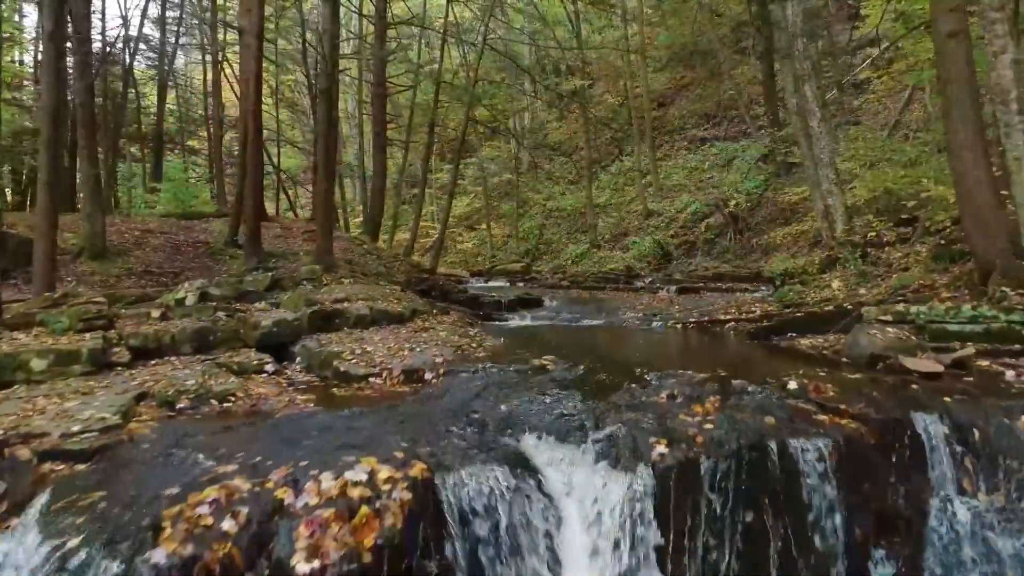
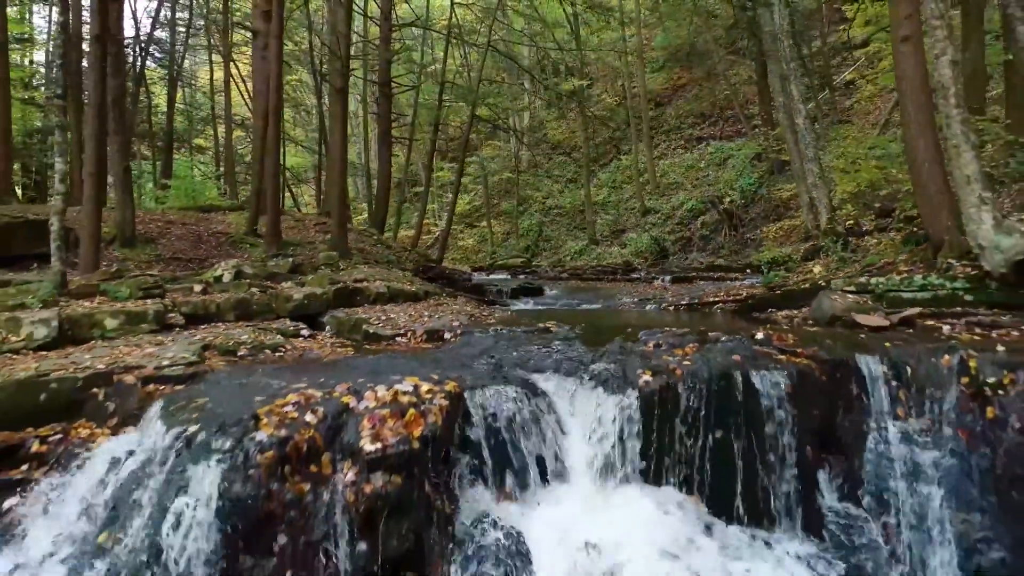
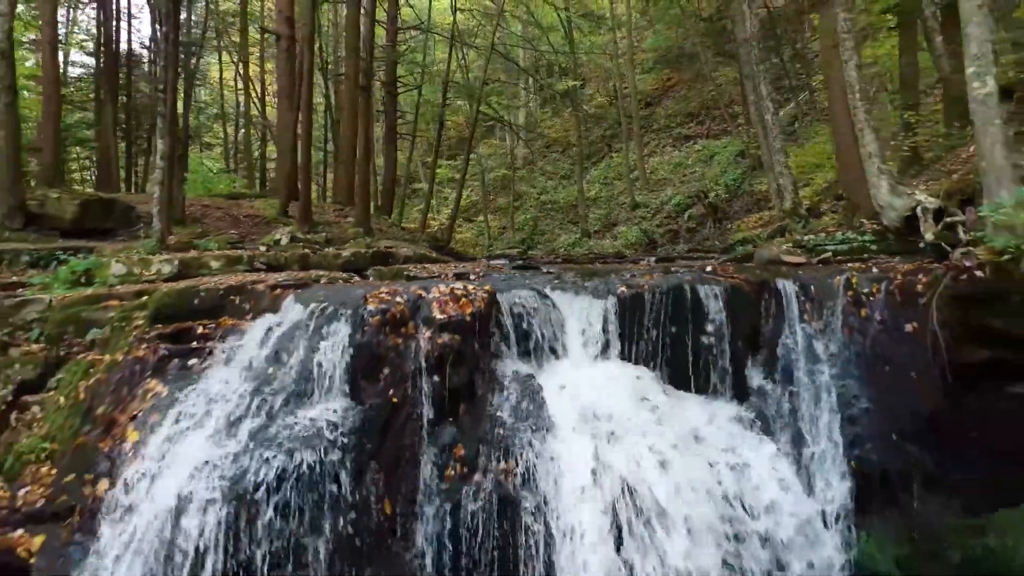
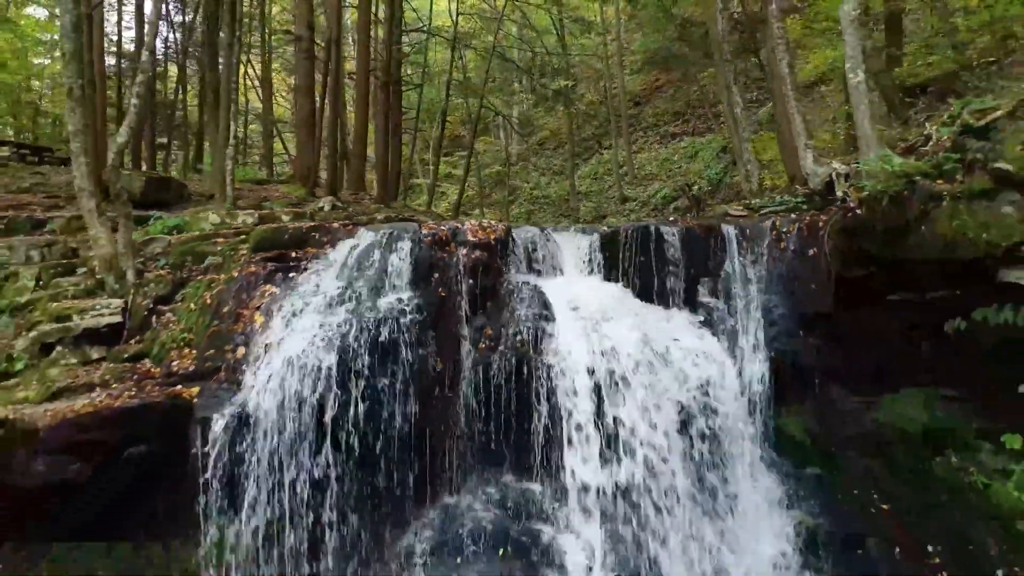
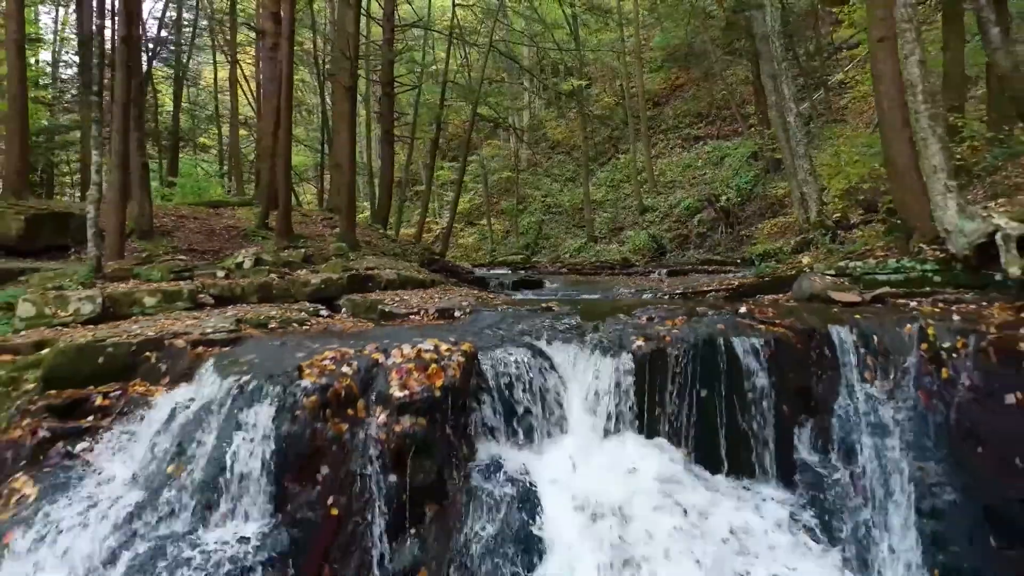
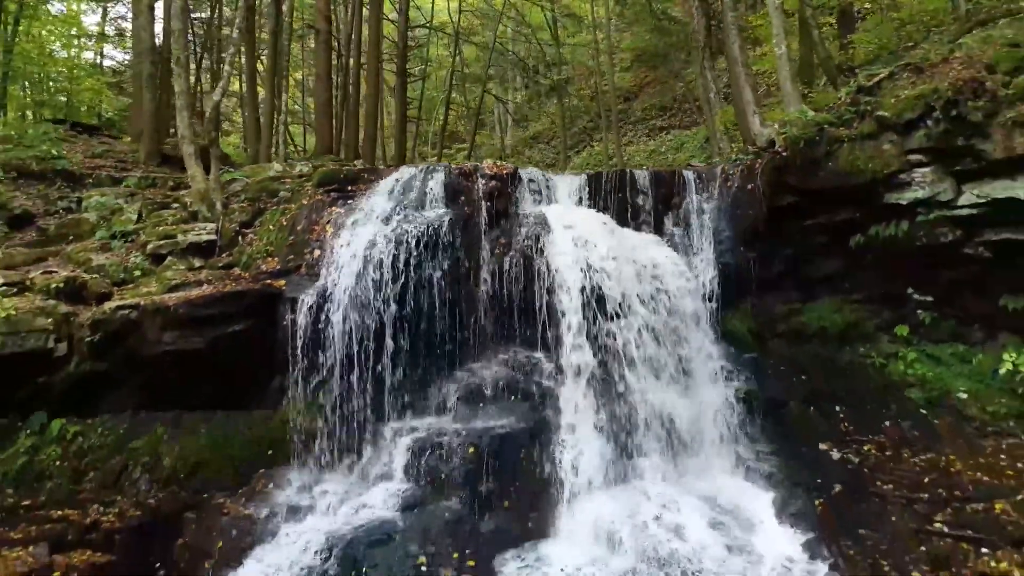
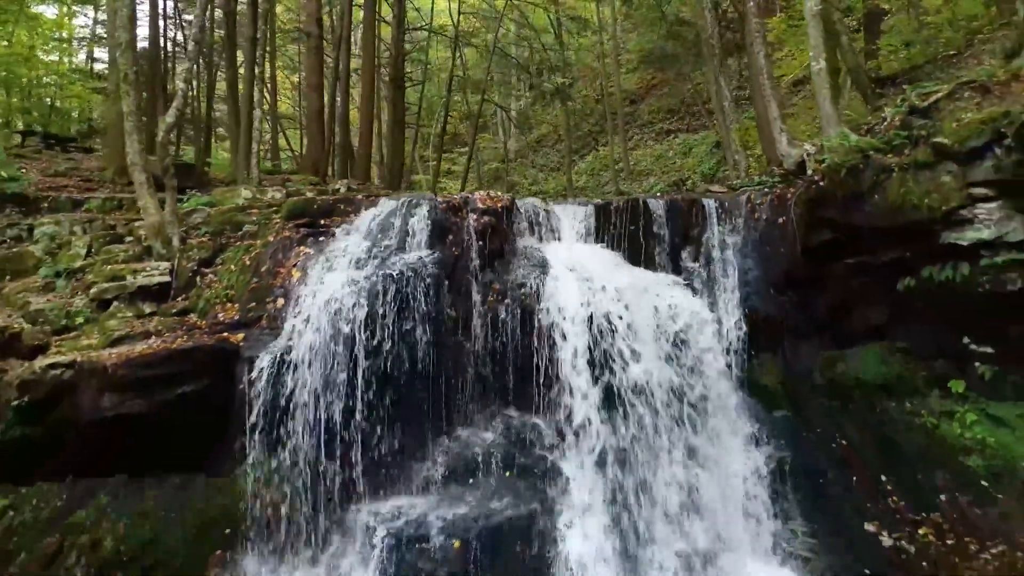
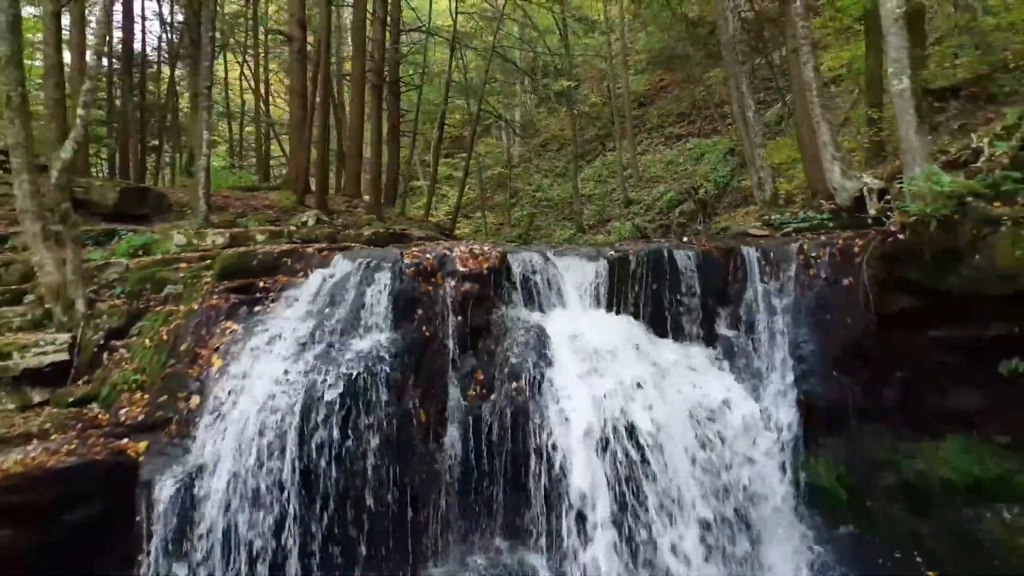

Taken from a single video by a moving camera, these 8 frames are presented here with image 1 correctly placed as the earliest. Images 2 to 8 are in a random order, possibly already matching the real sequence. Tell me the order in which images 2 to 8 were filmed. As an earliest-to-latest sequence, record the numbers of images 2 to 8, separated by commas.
2, 5, 3, 8, 4, 7, 6
